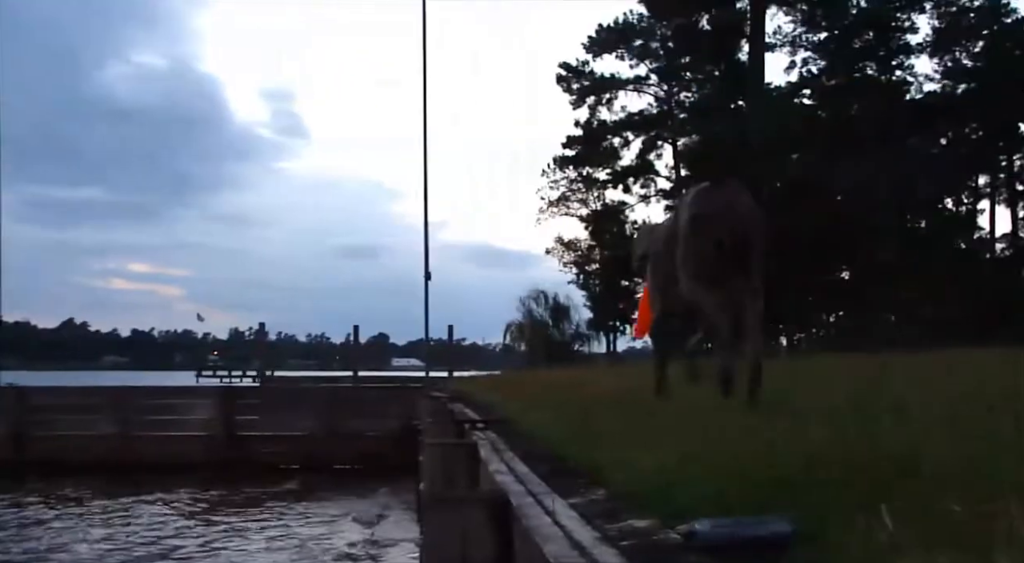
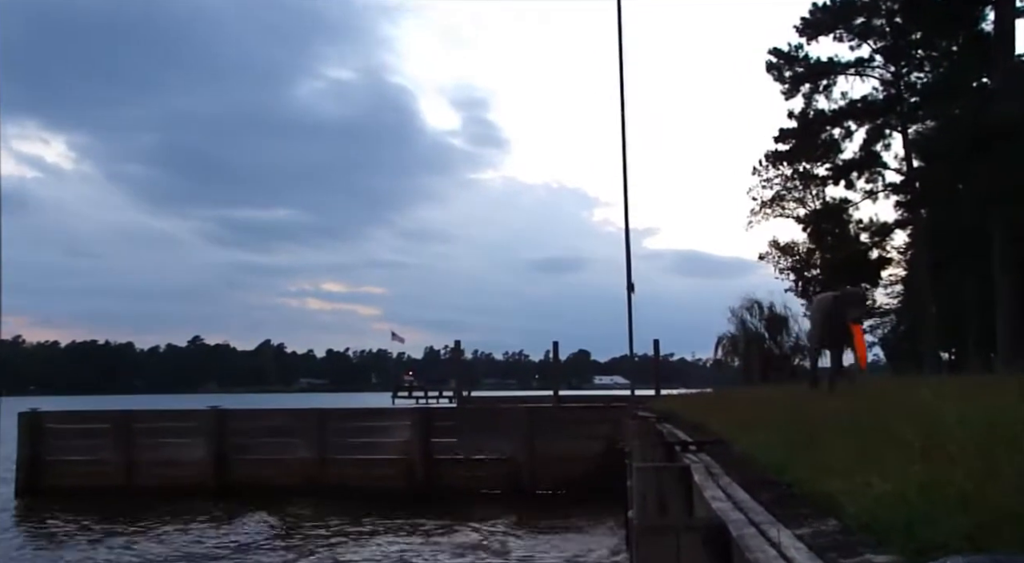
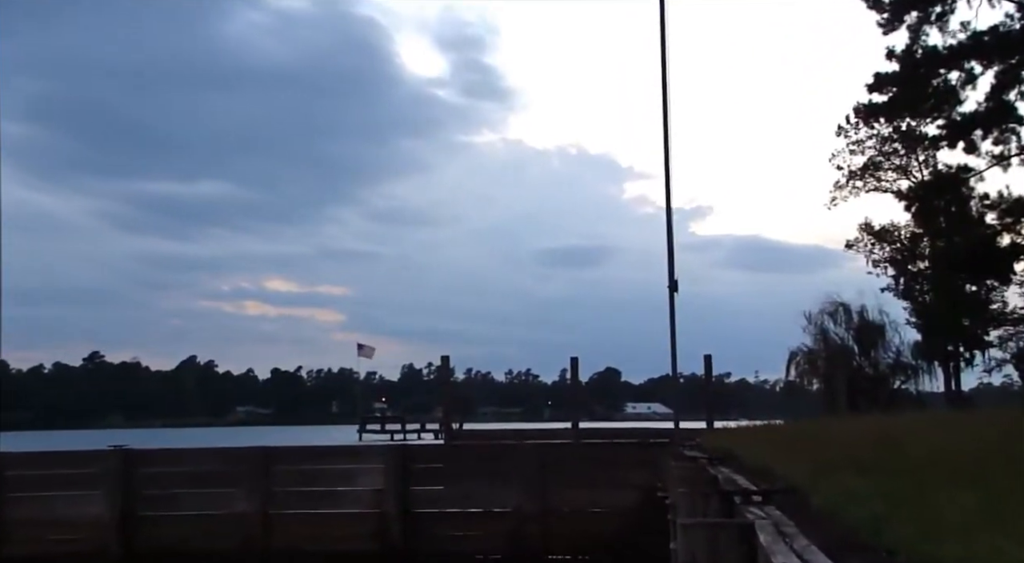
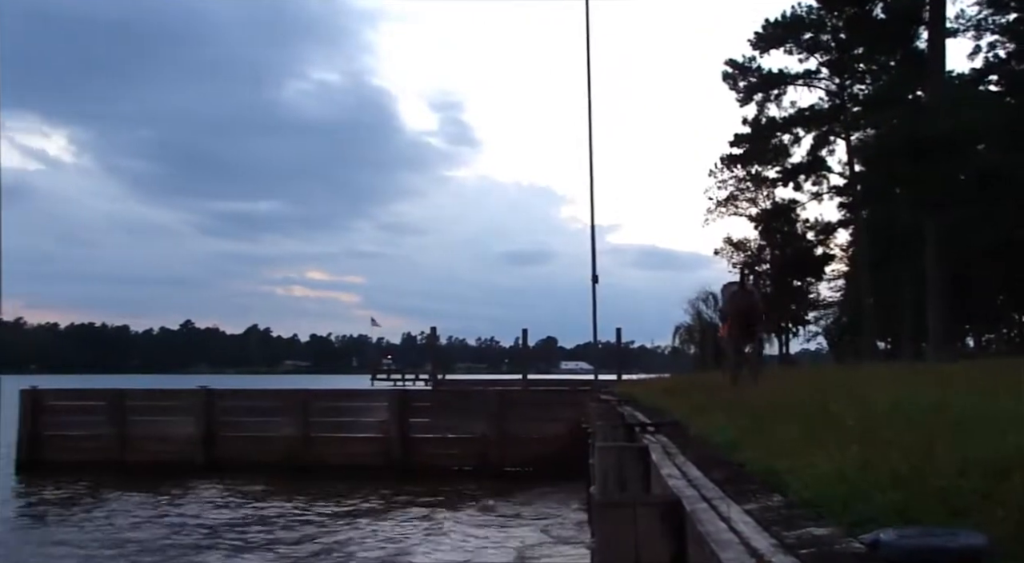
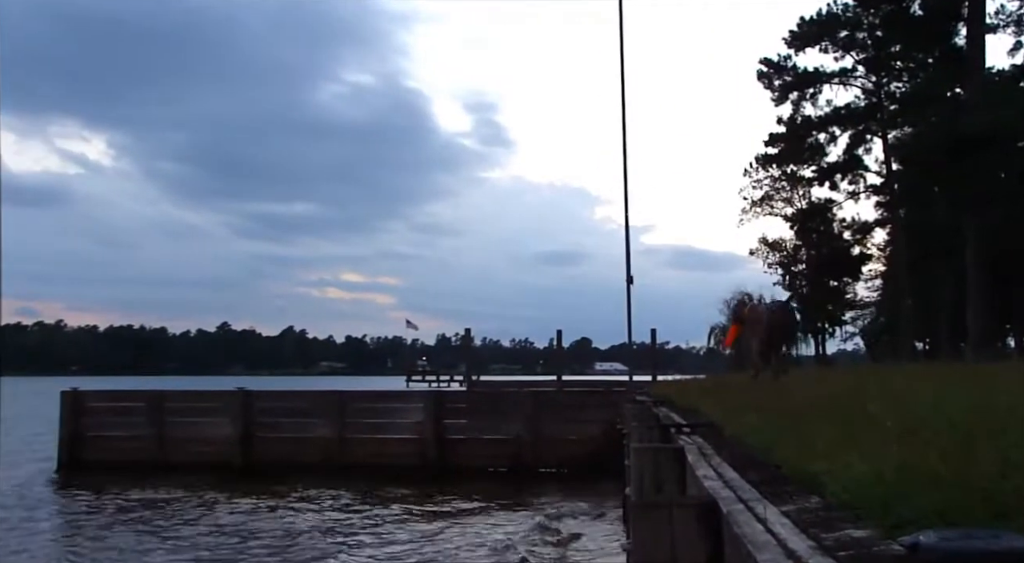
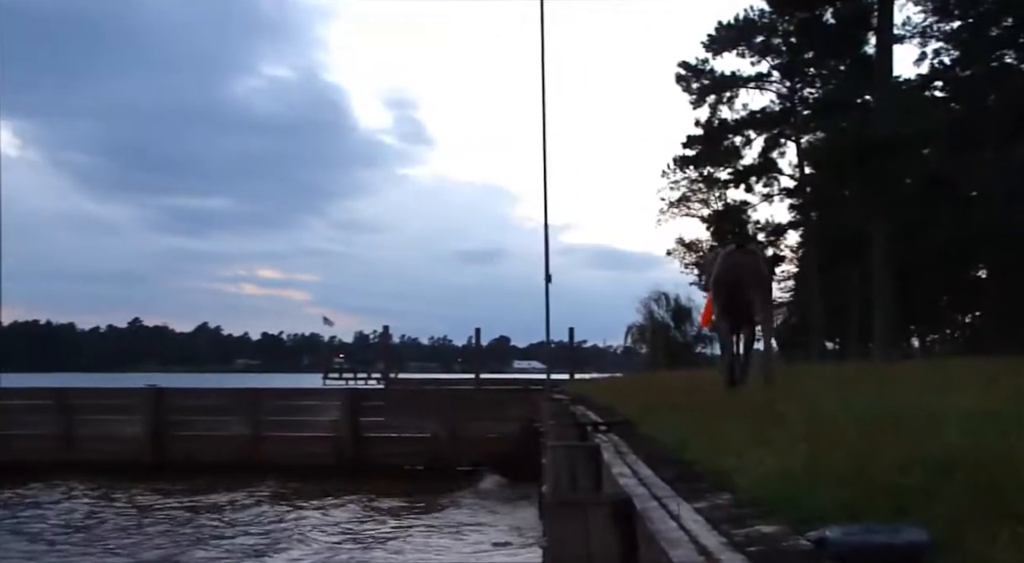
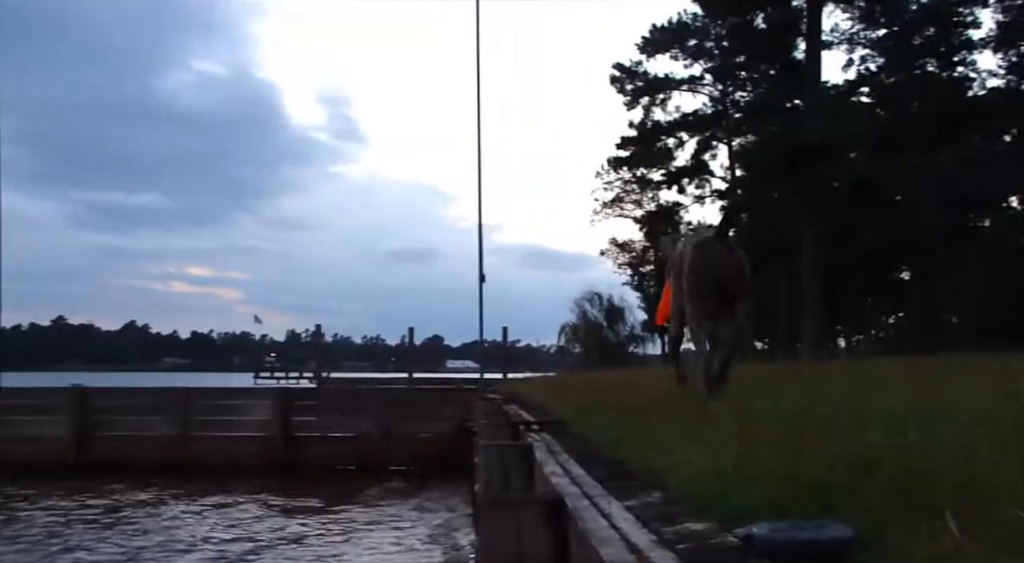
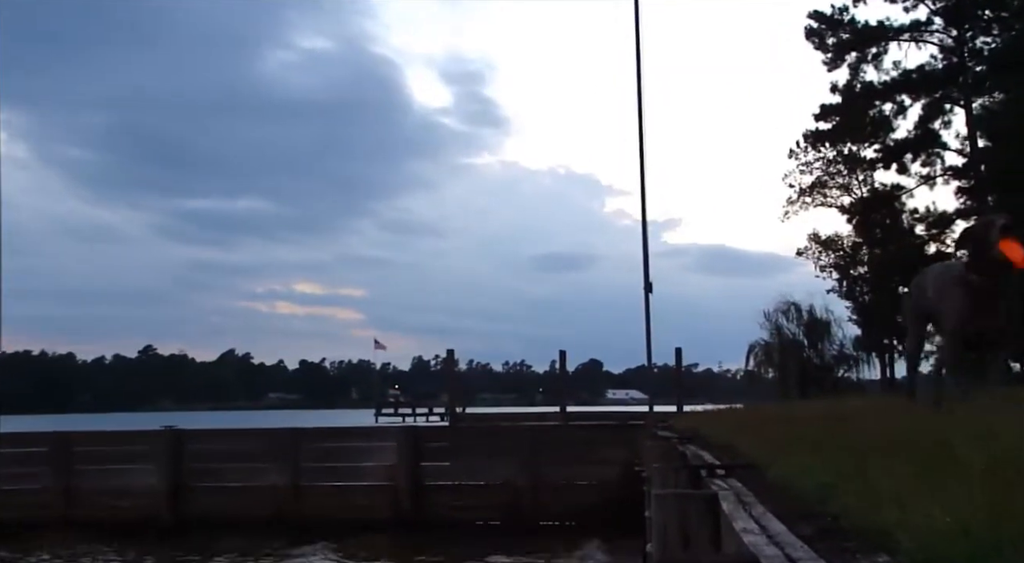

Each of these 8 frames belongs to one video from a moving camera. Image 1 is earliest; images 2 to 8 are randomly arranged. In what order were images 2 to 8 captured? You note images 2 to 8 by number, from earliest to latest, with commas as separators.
7, 6, 4, 5, 2, 8, 3
